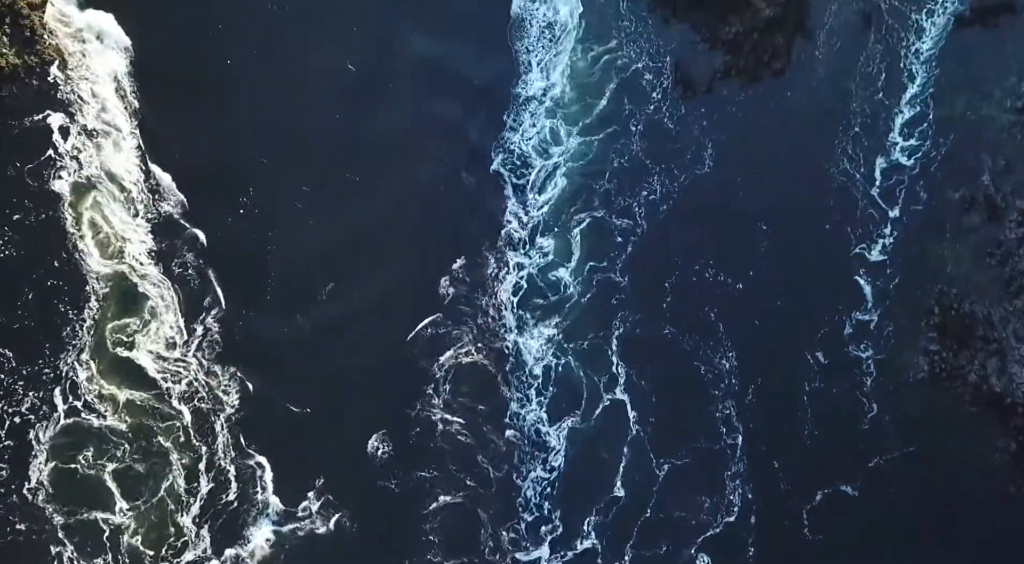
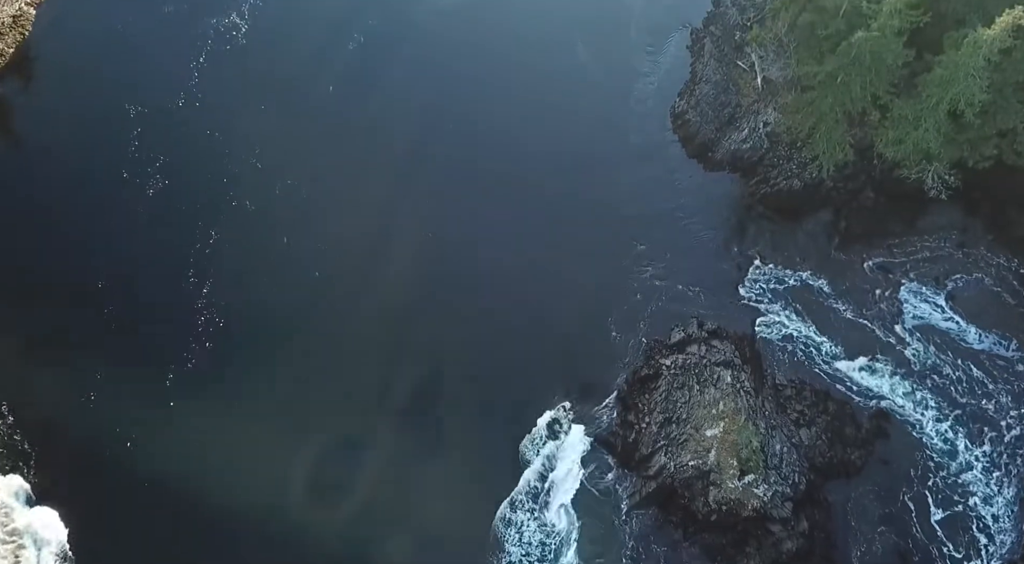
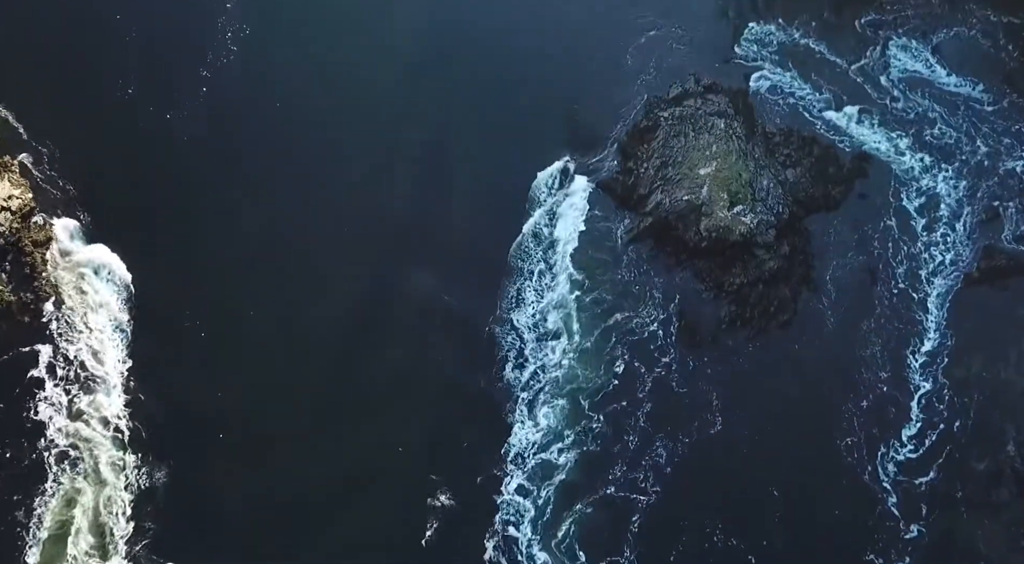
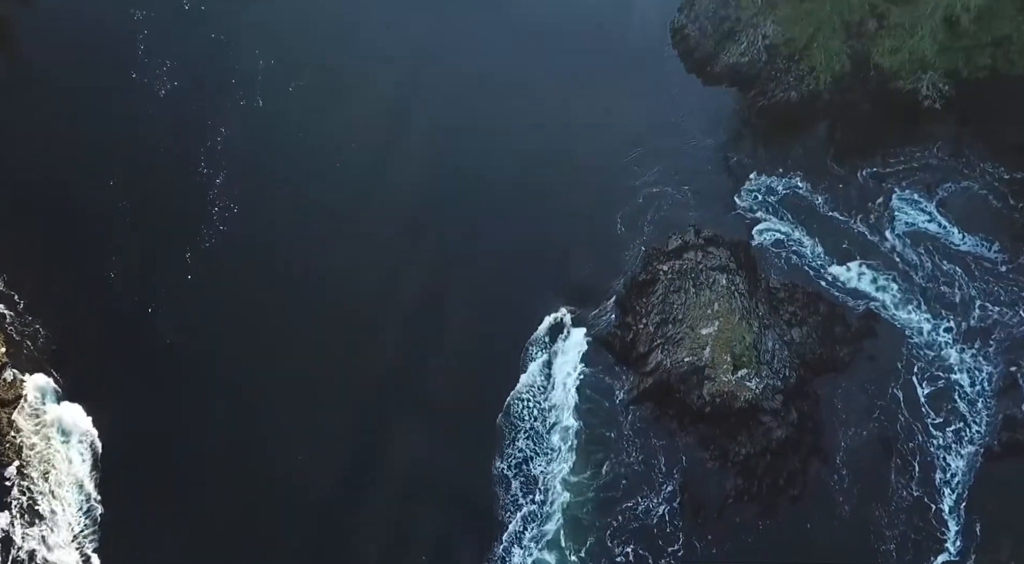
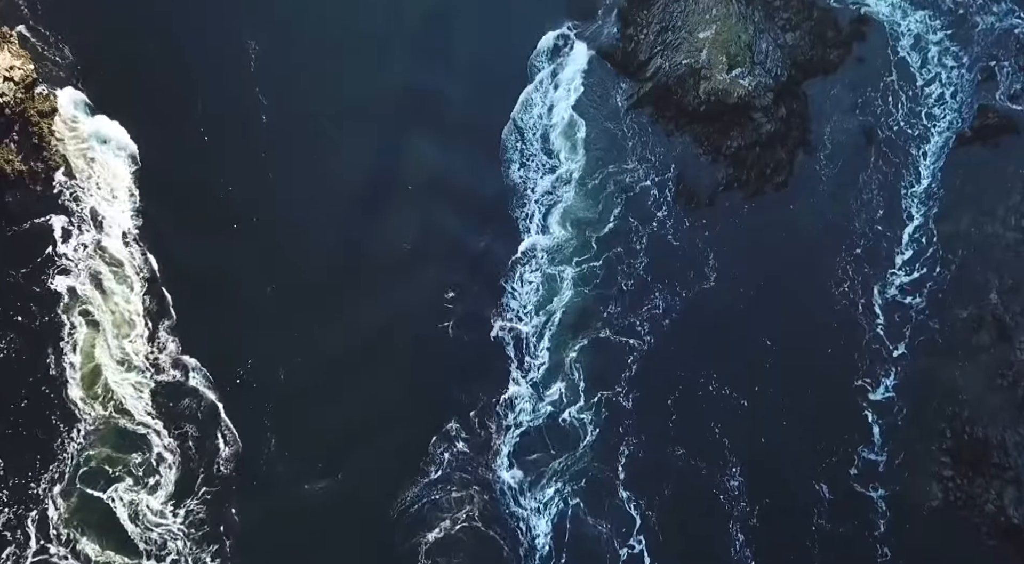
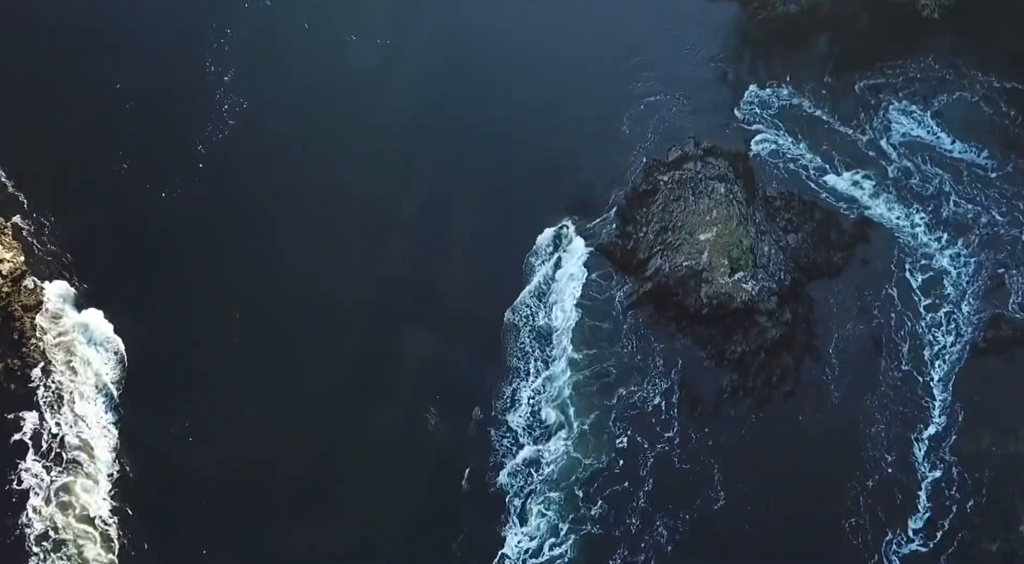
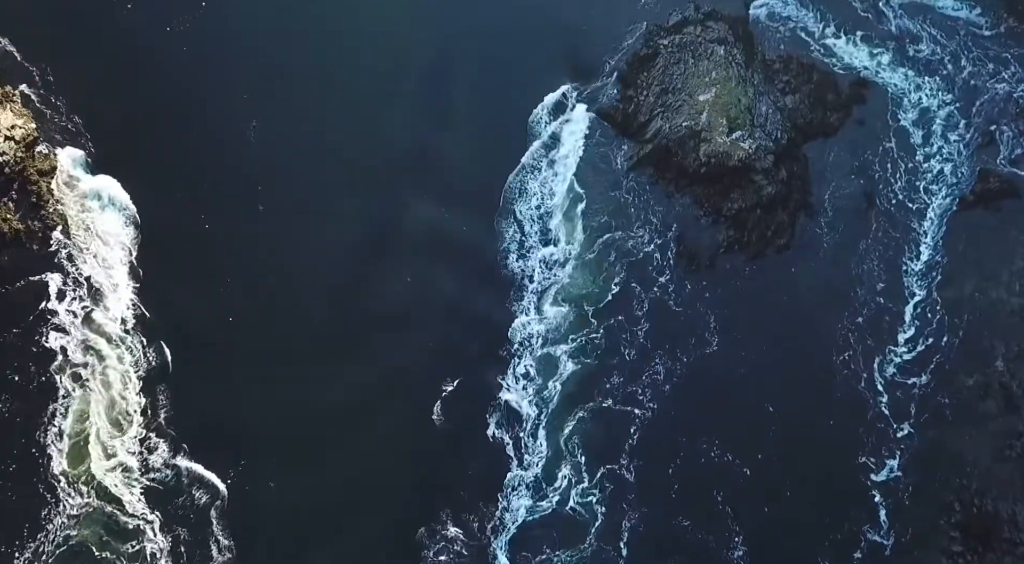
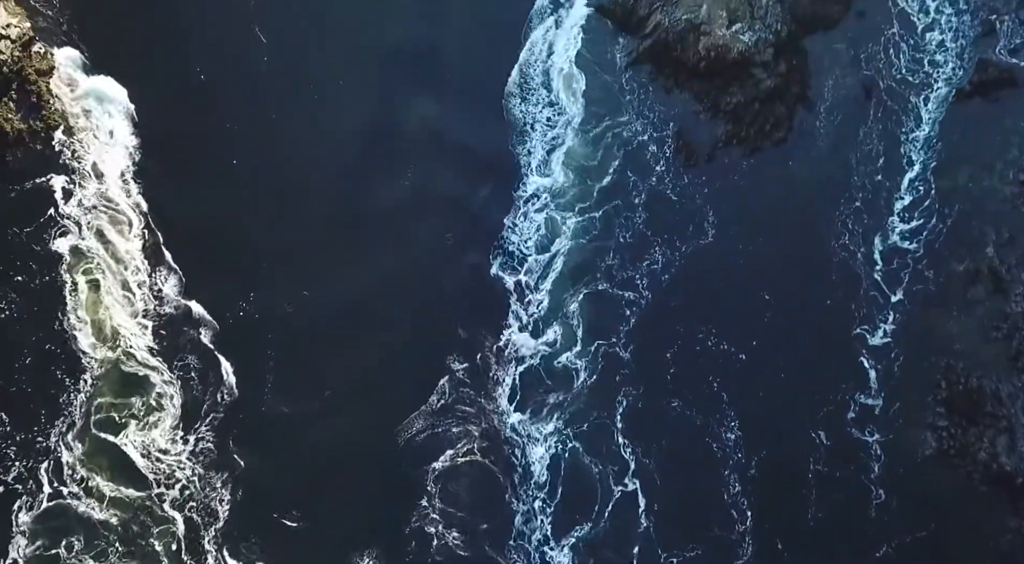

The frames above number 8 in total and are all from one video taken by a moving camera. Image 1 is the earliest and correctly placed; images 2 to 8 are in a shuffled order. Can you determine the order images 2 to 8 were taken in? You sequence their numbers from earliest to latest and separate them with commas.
8, 5, 7, 3, 6, 4, 2
